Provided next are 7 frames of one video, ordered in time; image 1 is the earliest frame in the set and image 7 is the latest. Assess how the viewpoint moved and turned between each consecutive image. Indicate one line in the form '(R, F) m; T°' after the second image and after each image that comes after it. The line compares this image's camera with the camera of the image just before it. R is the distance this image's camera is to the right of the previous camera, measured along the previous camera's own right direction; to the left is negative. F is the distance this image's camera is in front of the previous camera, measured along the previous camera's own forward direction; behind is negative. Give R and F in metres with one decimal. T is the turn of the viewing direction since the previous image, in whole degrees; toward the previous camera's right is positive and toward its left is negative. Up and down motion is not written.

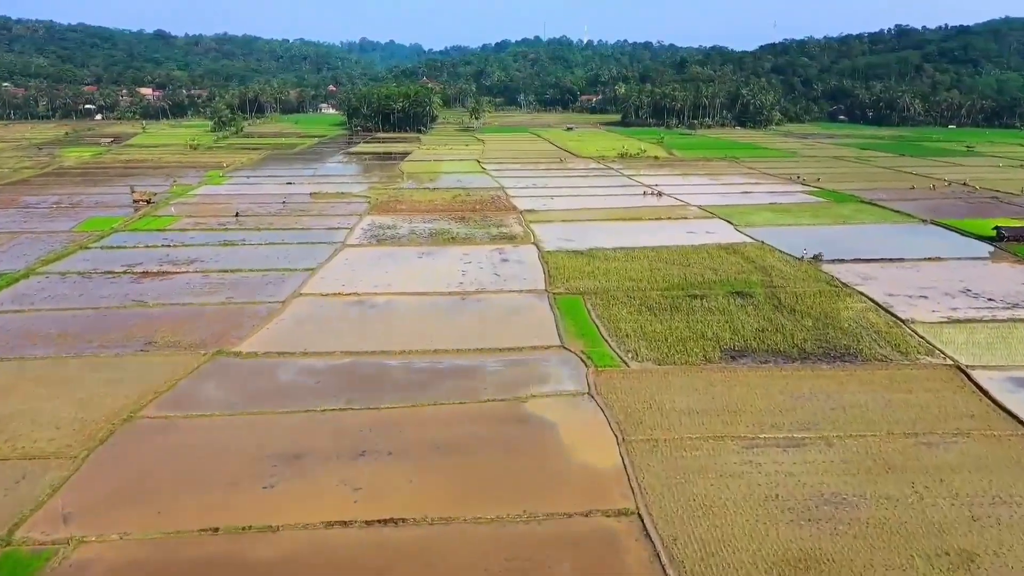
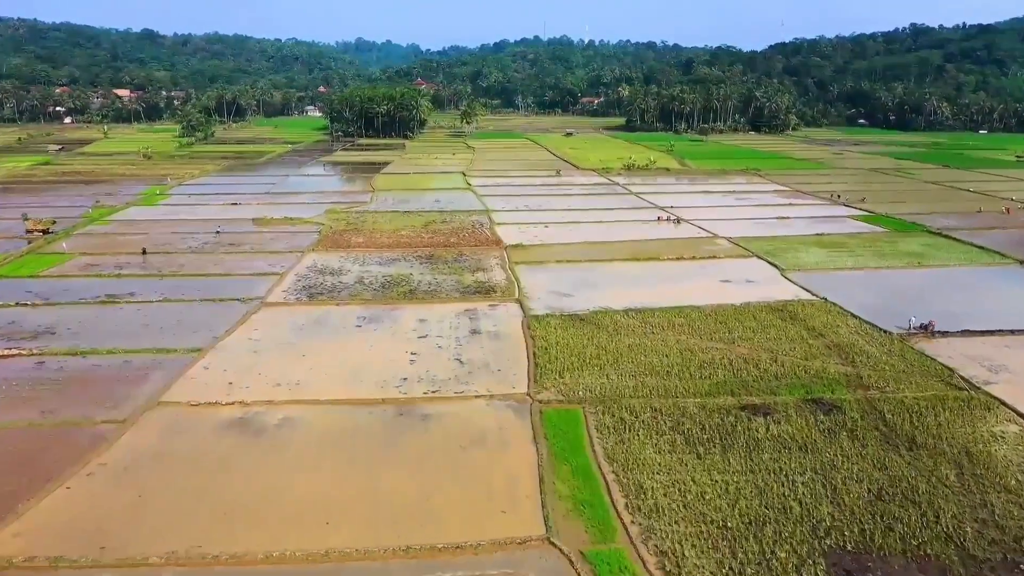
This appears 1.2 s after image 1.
(+0.7, +7.1) m; 0°
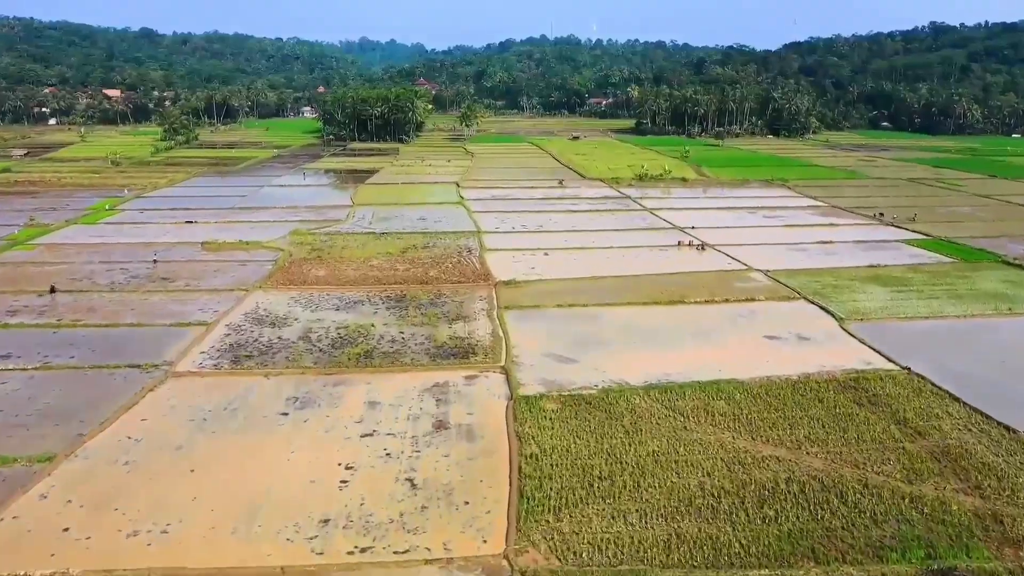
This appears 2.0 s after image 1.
(+0.5, +5.0) m; 0°
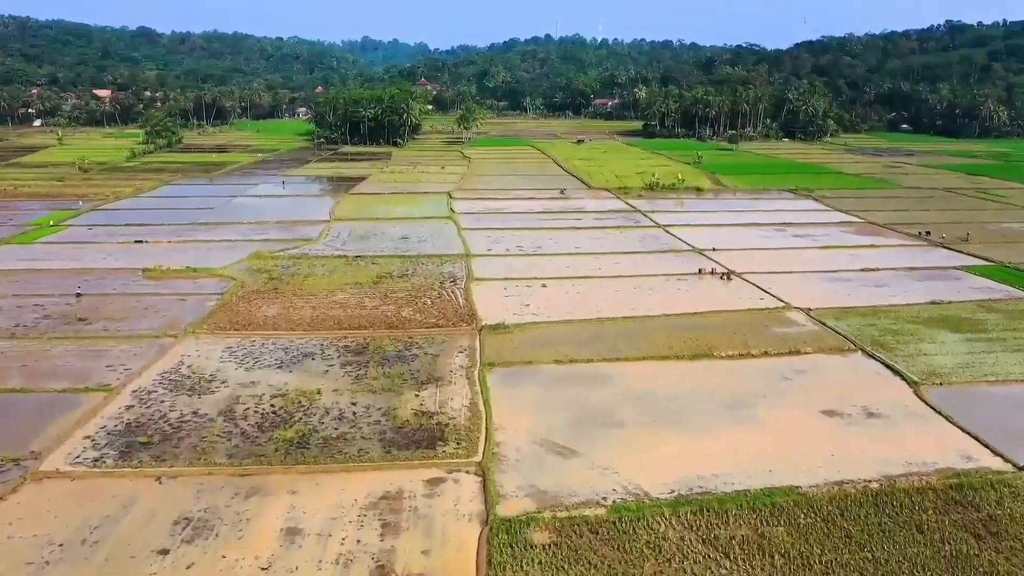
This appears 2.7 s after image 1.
(+0.4, +4.1) m; 0°
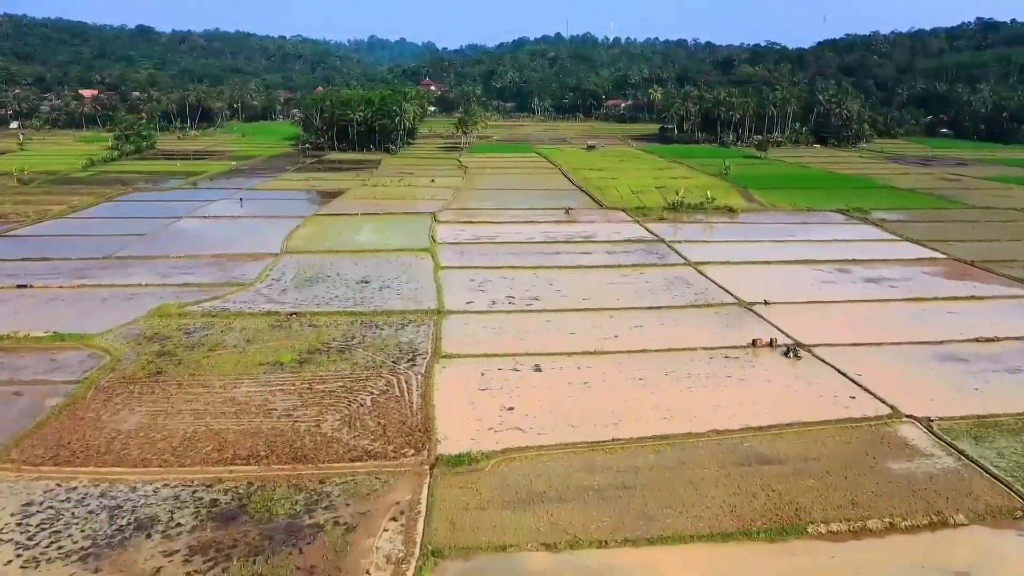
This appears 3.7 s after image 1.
(+0.6, +6.6) m; -1°
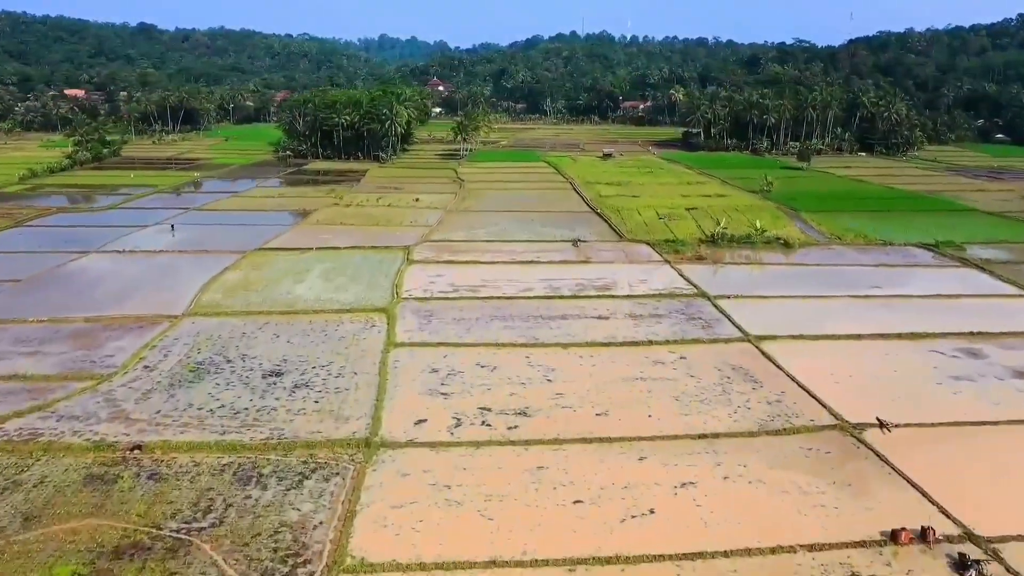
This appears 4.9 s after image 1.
(+0.7, +7.5) m; -1°
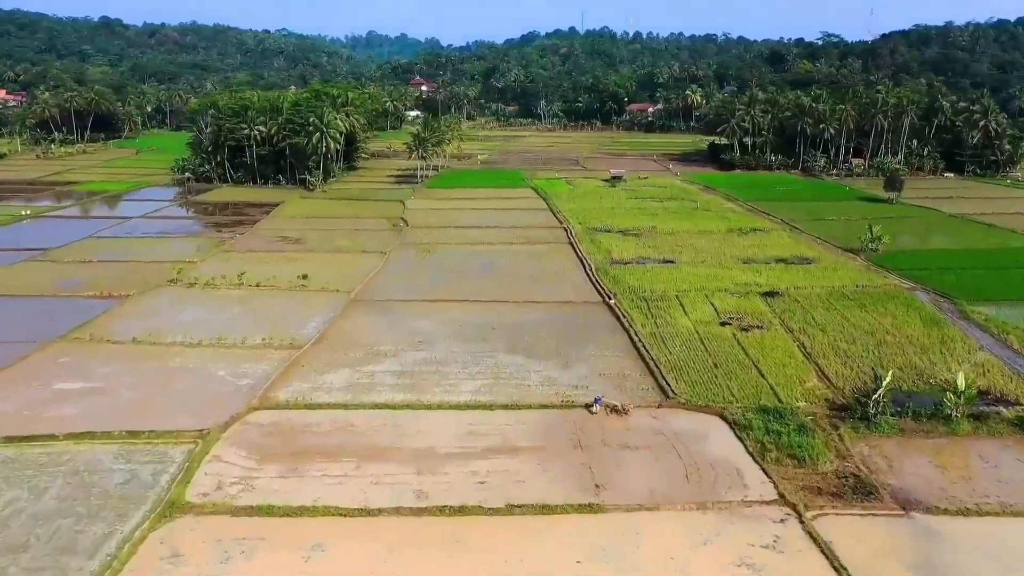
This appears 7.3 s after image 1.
(+1.3, +15.2) m; 0°
